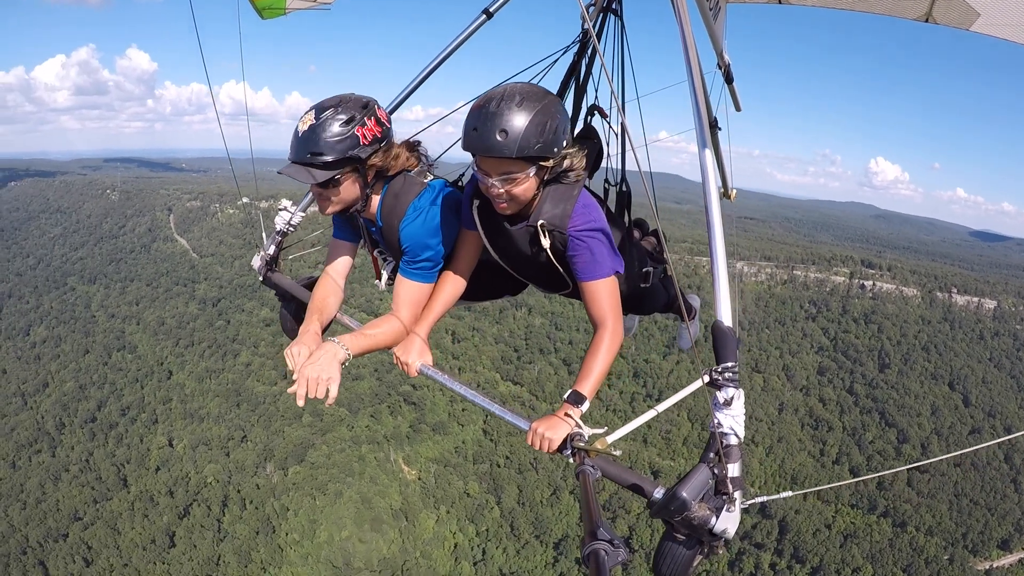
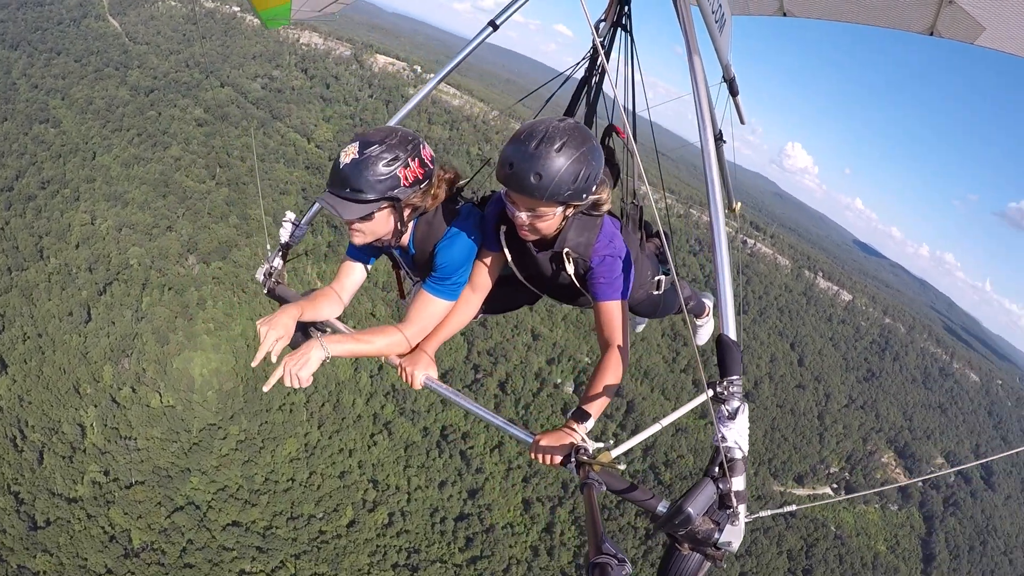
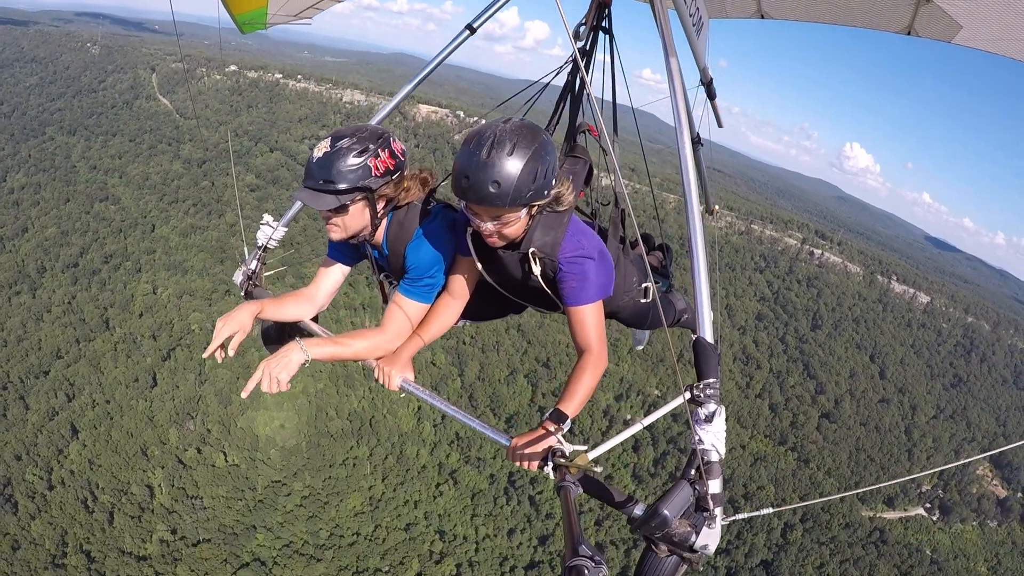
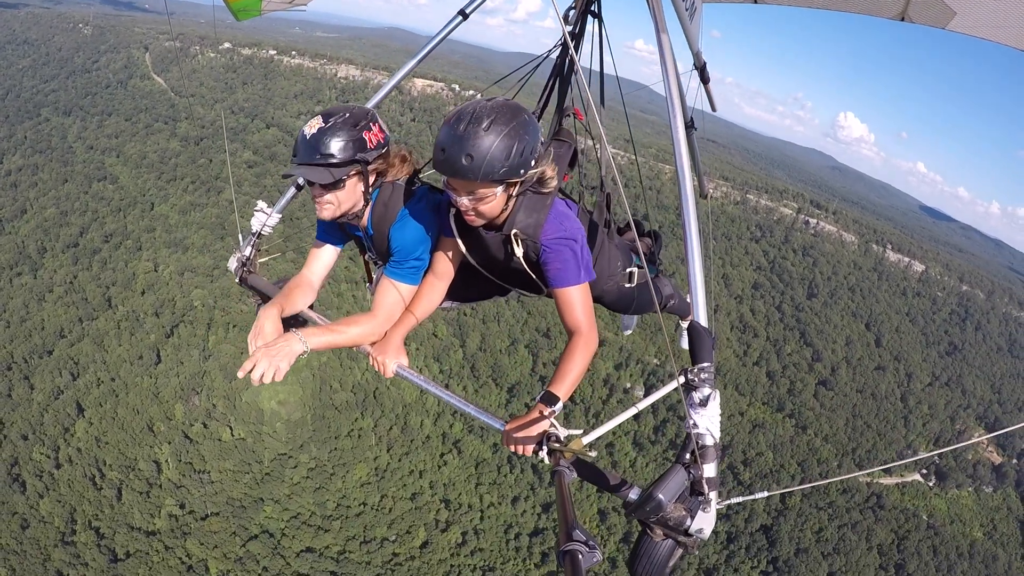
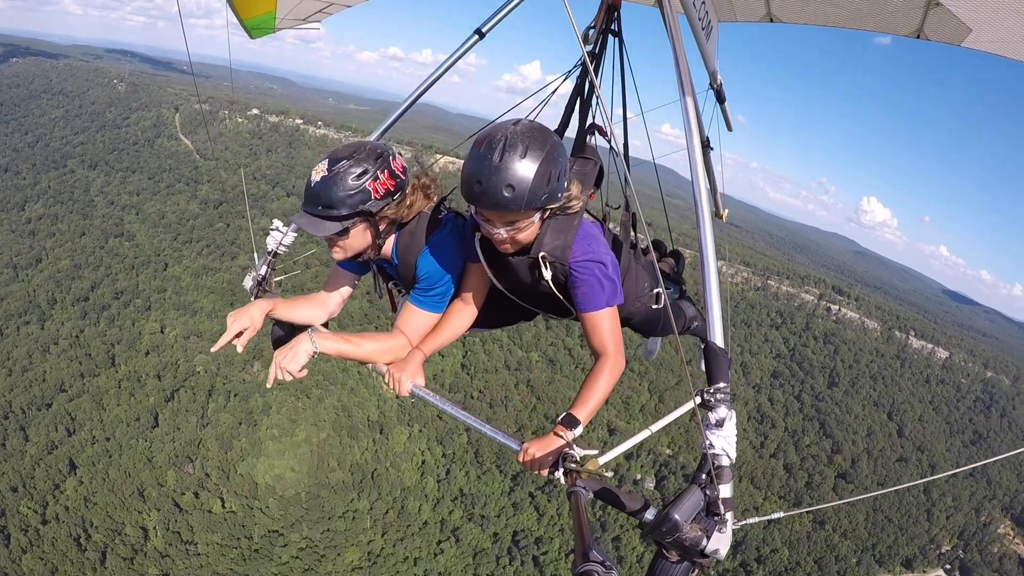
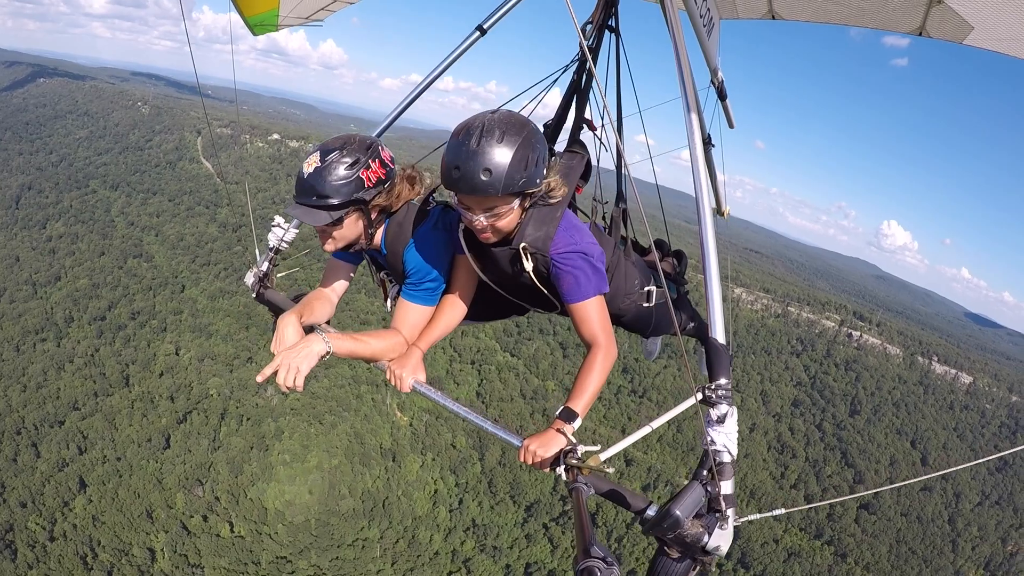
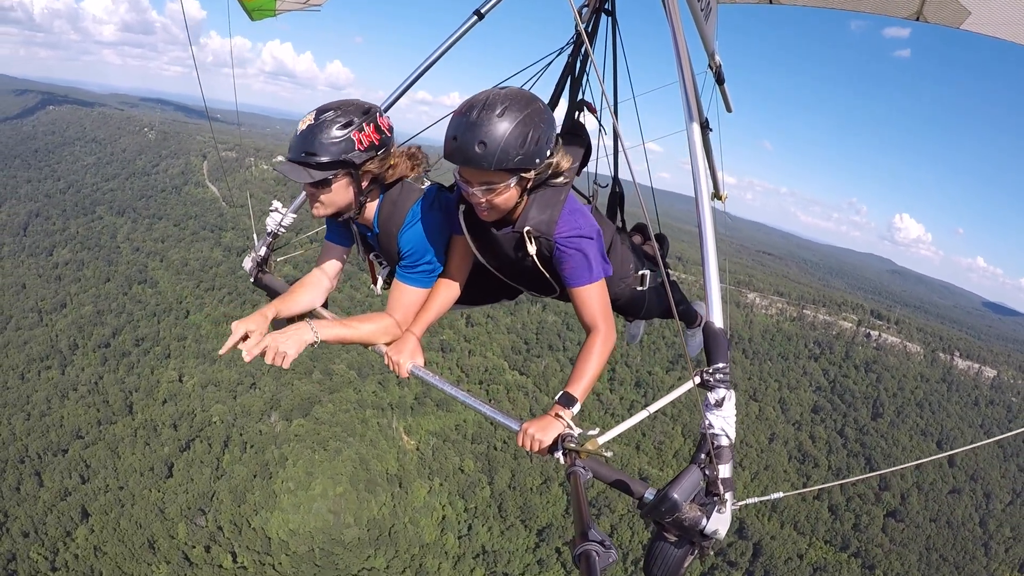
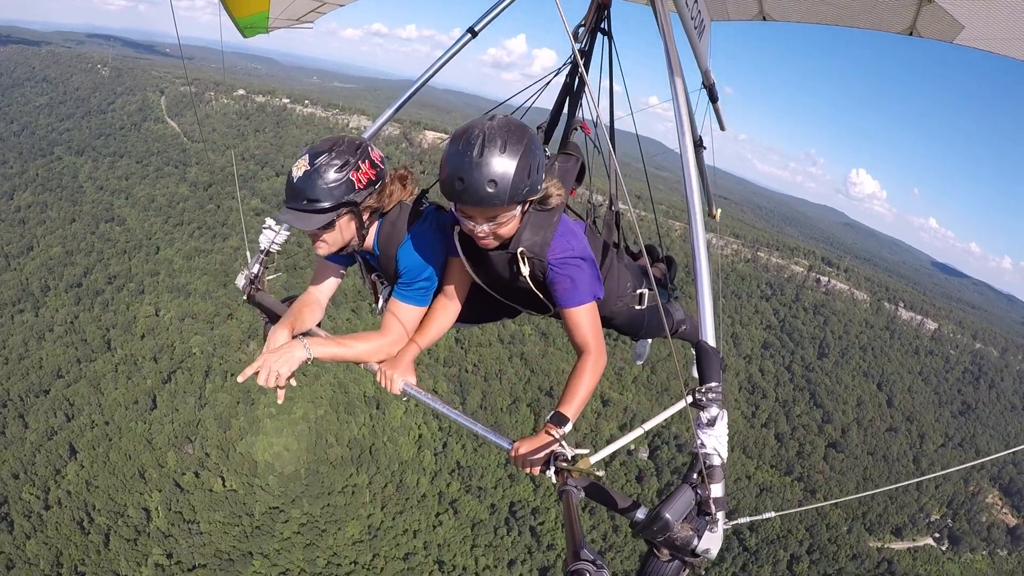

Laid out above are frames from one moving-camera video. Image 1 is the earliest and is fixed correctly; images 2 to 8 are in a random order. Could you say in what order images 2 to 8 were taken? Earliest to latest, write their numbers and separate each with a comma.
7, 6, 5, 8, 3, 4, 2
